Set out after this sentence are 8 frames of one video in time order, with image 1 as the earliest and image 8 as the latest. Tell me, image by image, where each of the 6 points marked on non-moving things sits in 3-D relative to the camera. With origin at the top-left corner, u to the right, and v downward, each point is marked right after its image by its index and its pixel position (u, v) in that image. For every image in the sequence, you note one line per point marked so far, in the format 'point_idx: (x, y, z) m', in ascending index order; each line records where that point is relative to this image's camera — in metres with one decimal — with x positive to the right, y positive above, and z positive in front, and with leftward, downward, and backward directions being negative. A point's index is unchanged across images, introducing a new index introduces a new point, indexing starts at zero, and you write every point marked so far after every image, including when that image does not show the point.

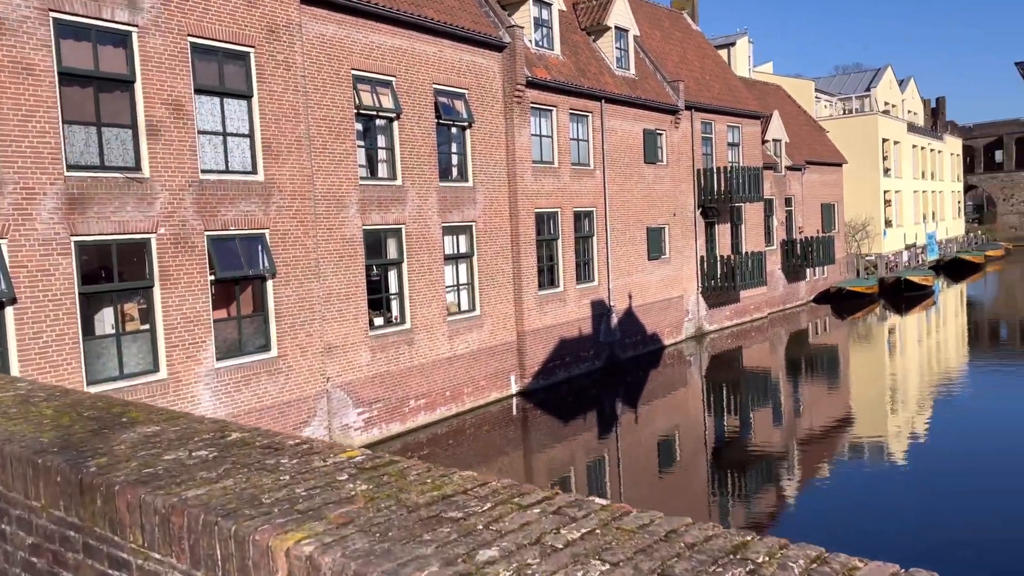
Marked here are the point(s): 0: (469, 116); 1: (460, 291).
0: (-0.8, +3.2, +15.3) m
1: (-1.0, -0.1, +15.4) m
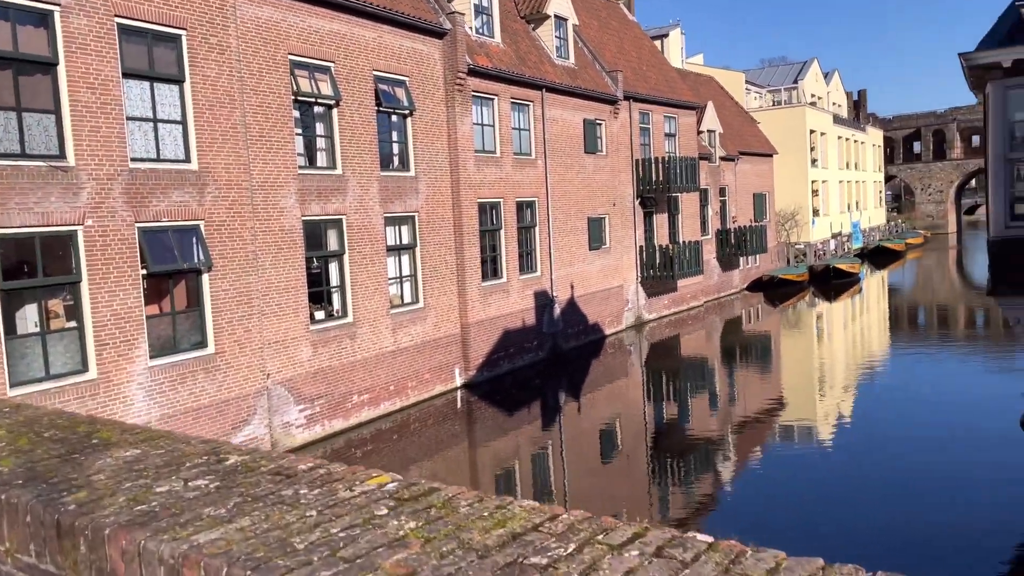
0: (-1.9, +3.4, +15.0) m
1: (-2.0, +0.1, +15.1) m
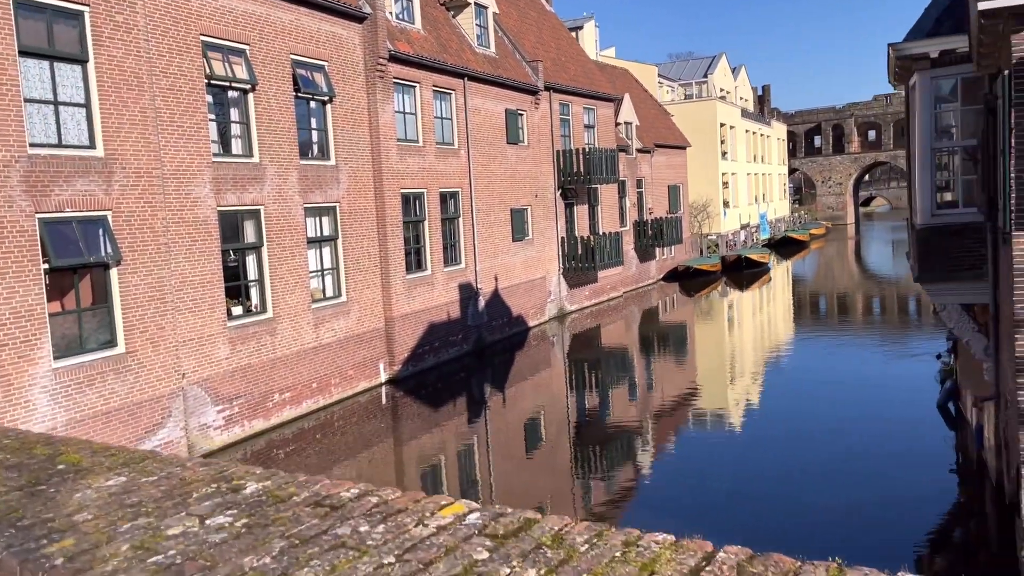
0: (-3.2, +3.5, +14.4) m
1: (-3.3, +0.2, +14.6) m
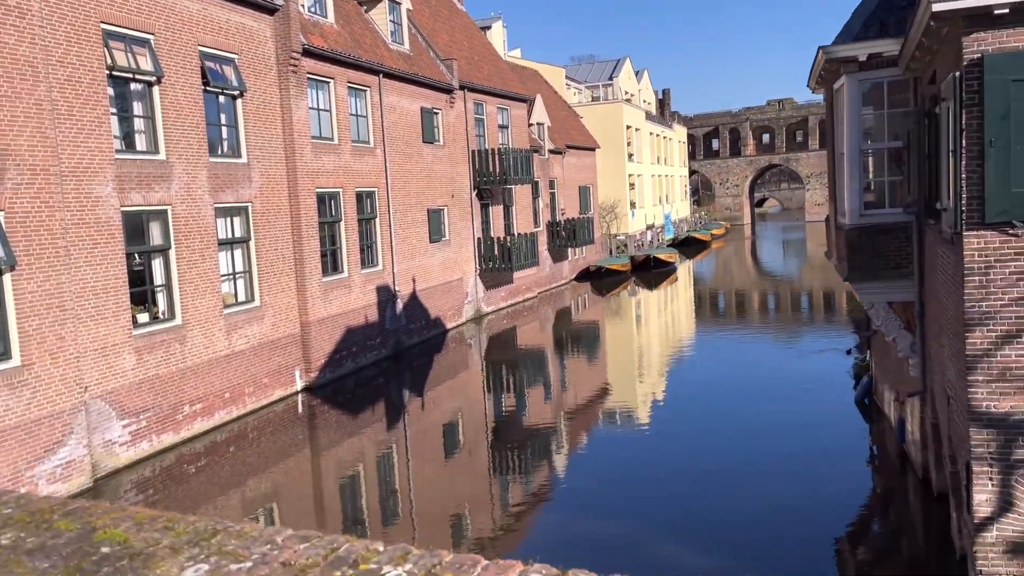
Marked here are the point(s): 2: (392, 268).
0: (-4.5, +3.4, +13.7) m
1: (-4.6, +0.1, +13.9) m
2: (-2.8, +0.5, +19.4) m
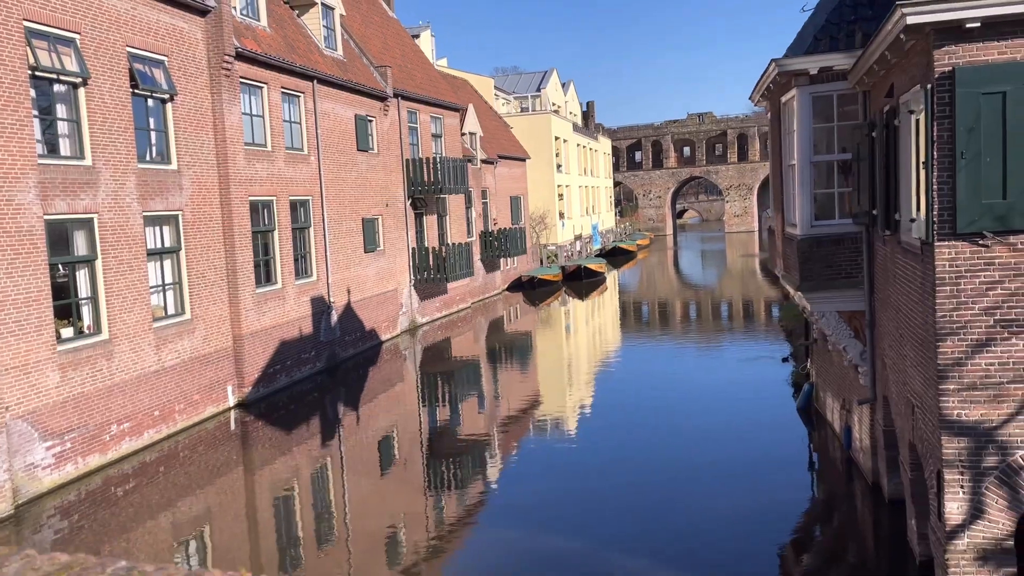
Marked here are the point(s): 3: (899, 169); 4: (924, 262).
0: (-5.4, +3.2, +13.1) m
1: (-5.6, -0.1, +13.2) m
2: (-4.2, +0.2, +18.9) m
3: (+3.0, +0.9, +6.5) m
4: (+2.7, +0.2, +5.4) m
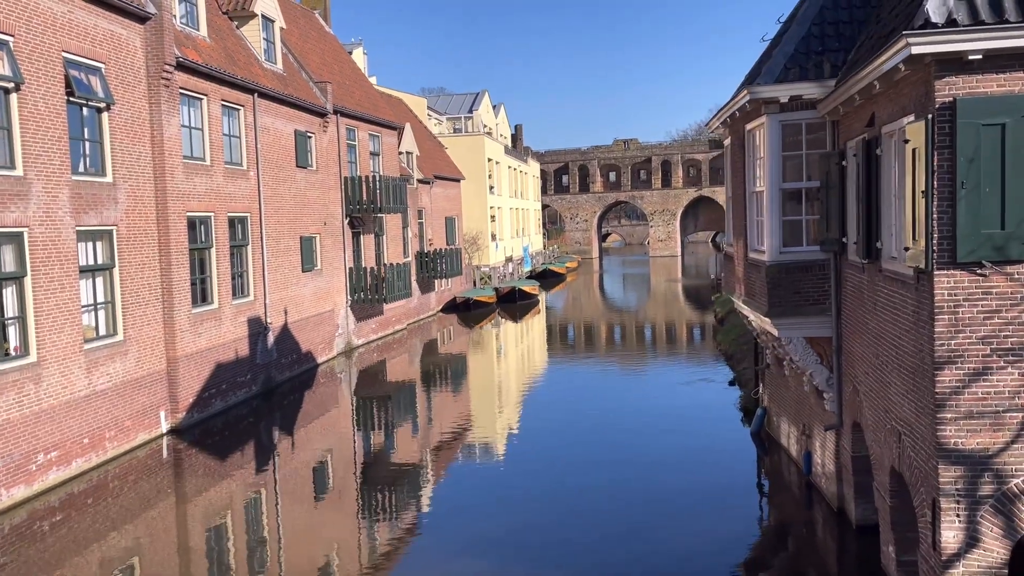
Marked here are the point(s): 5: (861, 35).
0: (-6.1, +2.9, +12.4) m
1: (-6.3, -0.4, +12.4) m
2: (-5.5, -0.2, +18.2) m
3: (+2.9, +0.7, +6.5) m
4: (+2.7, 0.0, +5.4) m
5: (+3.6, +2.6, +8.5) m
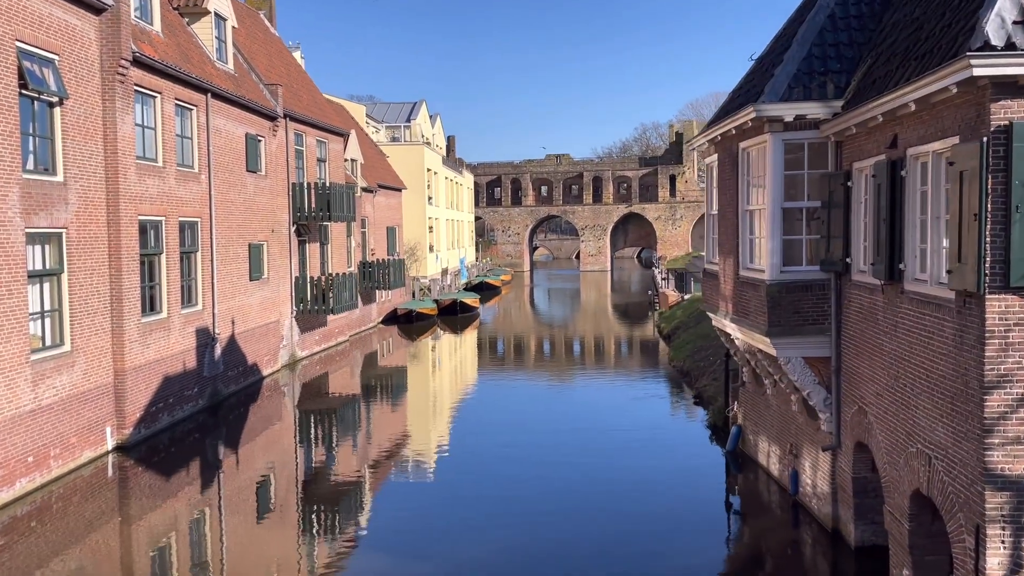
0: (-6.4, +2.8, +11.6) m
1: (-6.6, -0.4, +11.6) m
2: (-6.3, -0.4, +17.4) m
3: (+3.1, +0.5, +6.5) m
4: (+3.0, -0.2, +5.4) m
5: (+3.6, +2.4, +8.5) m
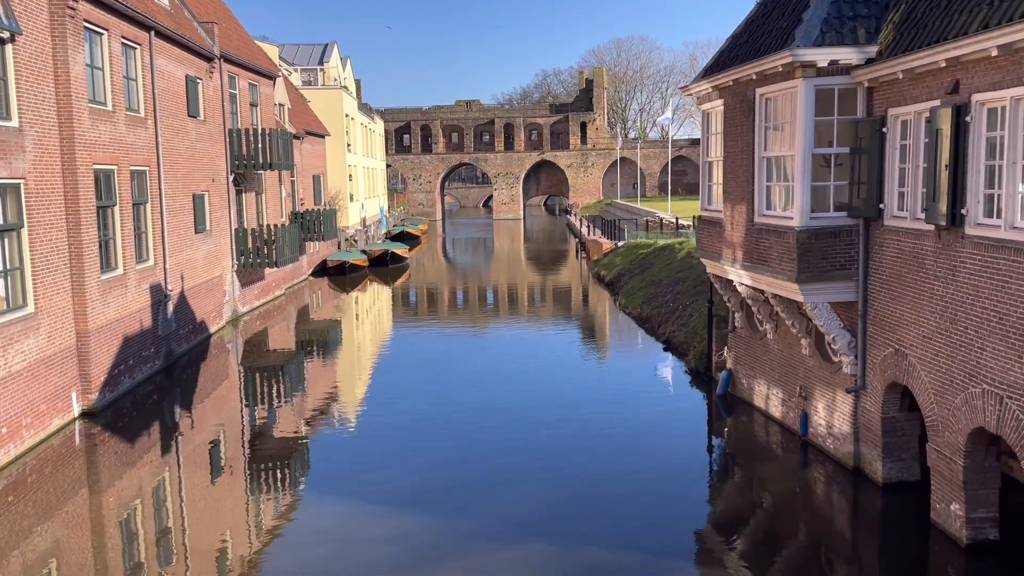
0: (-6.4, +3.4, +10.5) m
1: (-6.5, +0.1, +10.6) m
2: (-6.9, +0.5, +16.4) m
3: (+3.7, +1.0, +6.6) m
4: (+3.7, +0.2, +5.5) m
5: (+3.9, +3.0, +8.6) m
